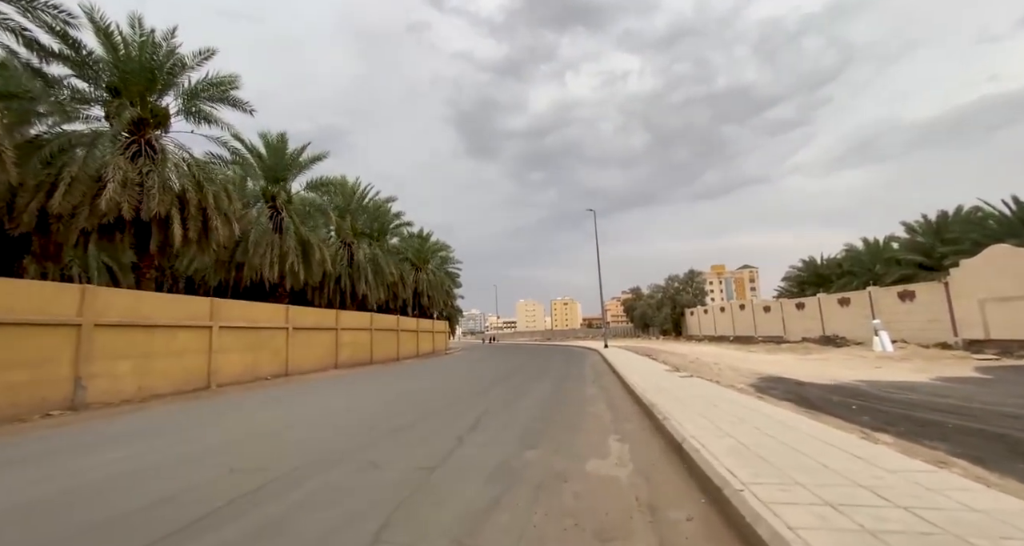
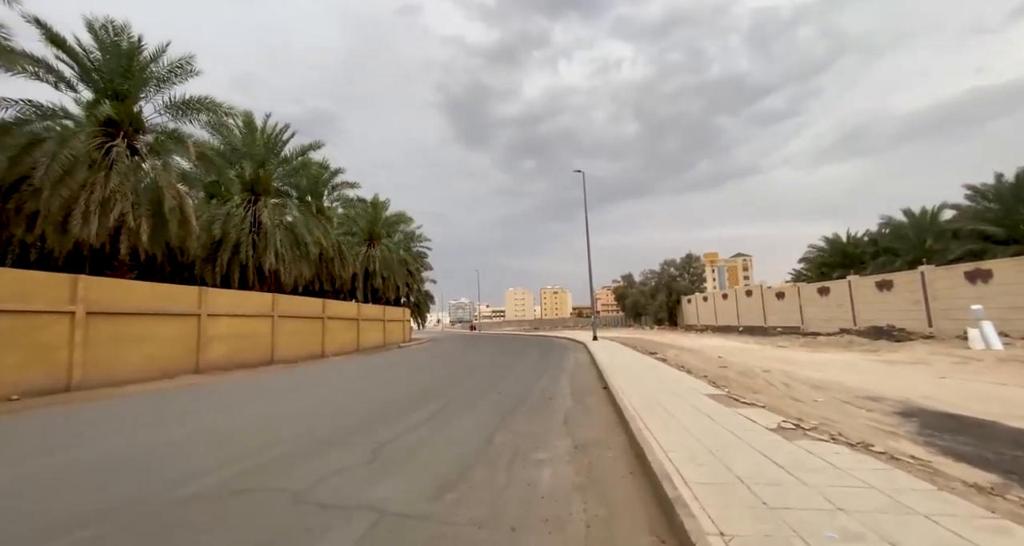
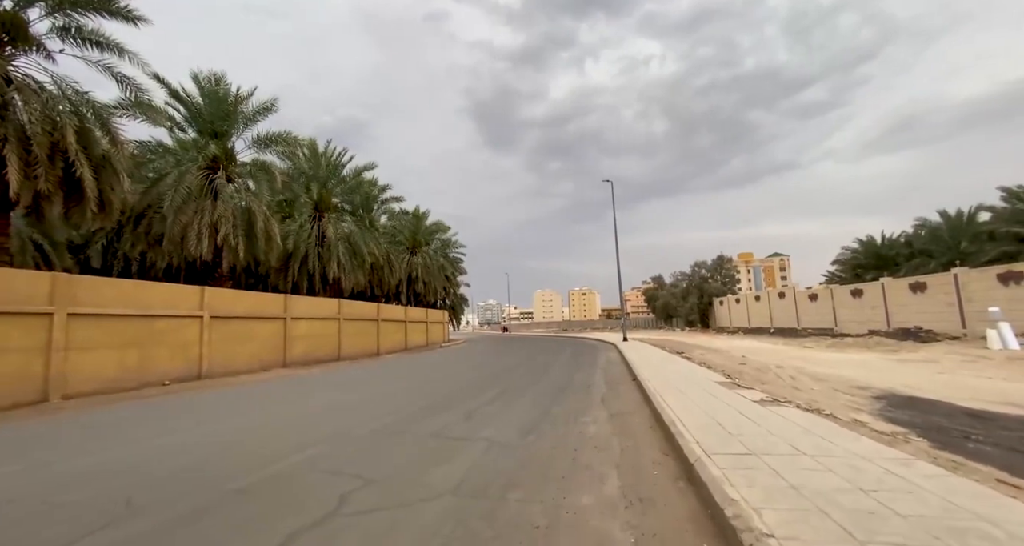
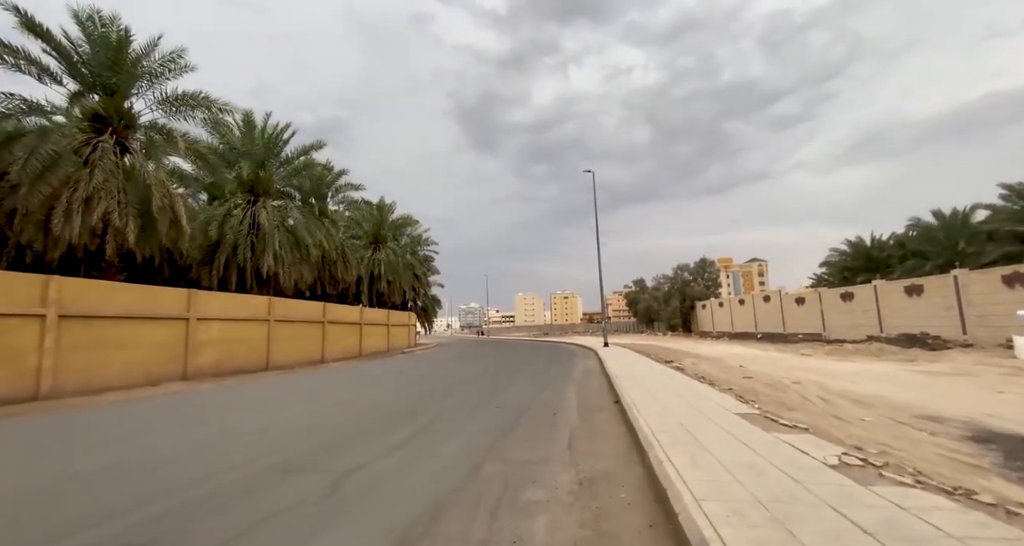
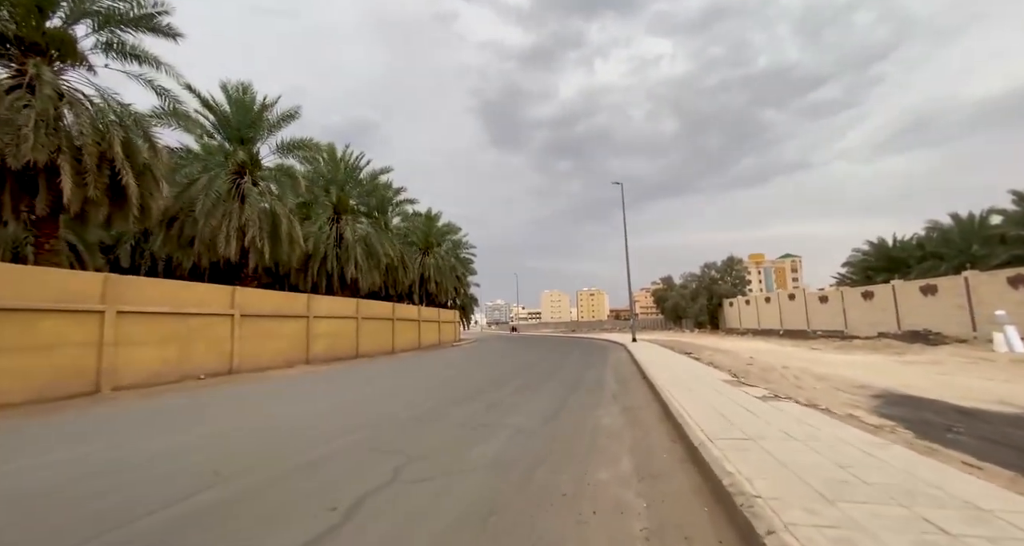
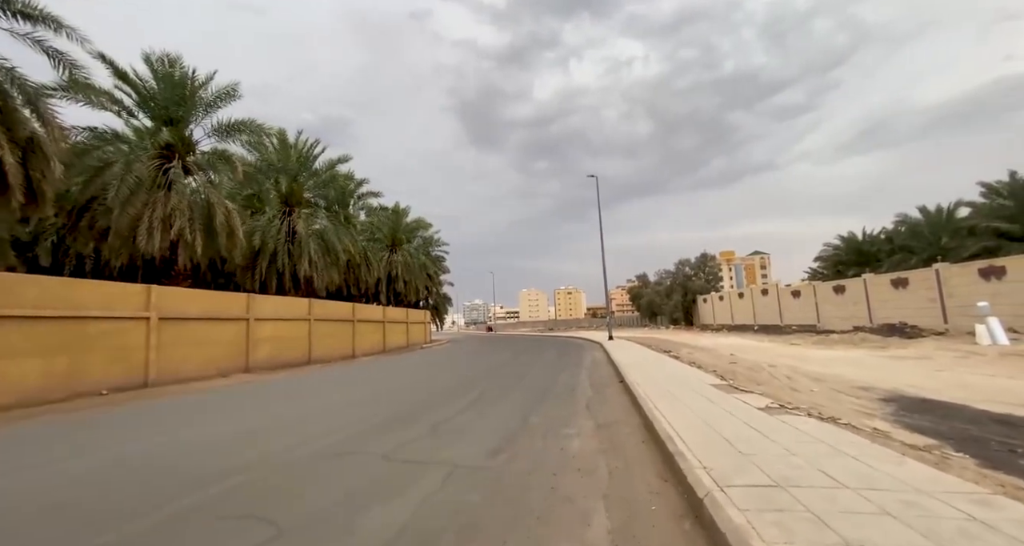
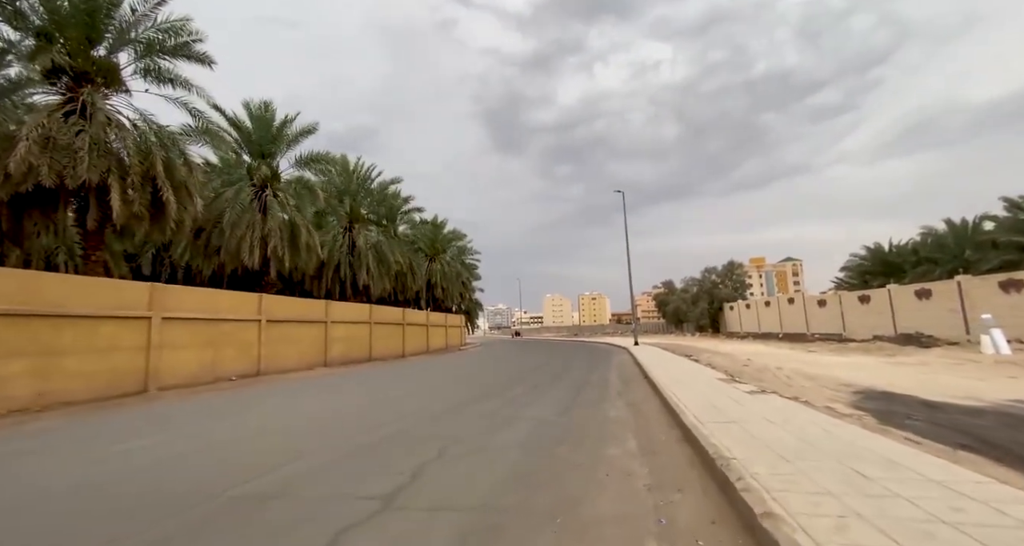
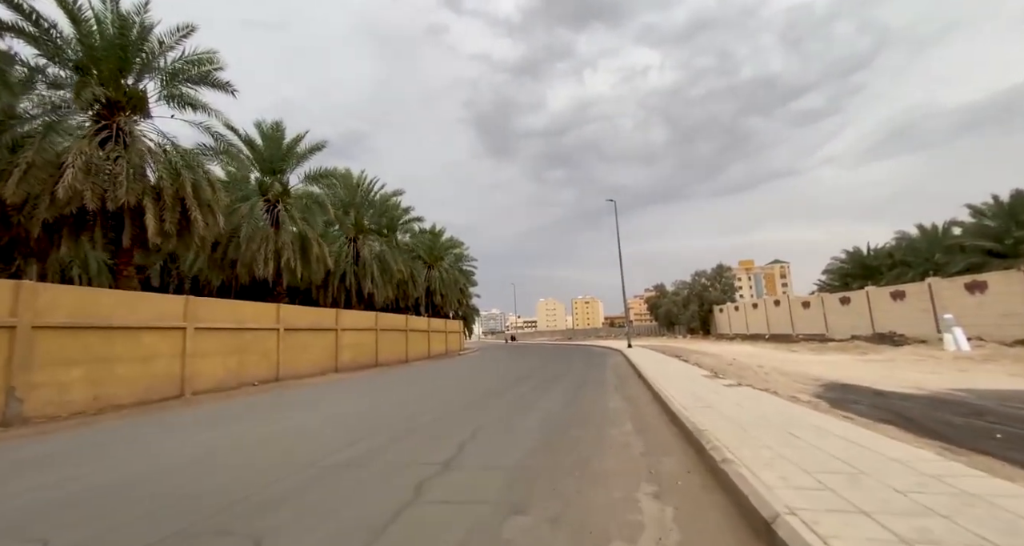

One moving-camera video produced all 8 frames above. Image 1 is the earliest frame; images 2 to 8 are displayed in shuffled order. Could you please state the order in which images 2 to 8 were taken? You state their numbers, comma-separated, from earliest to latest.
8, 7, 5, 3, 6, 2, 4
